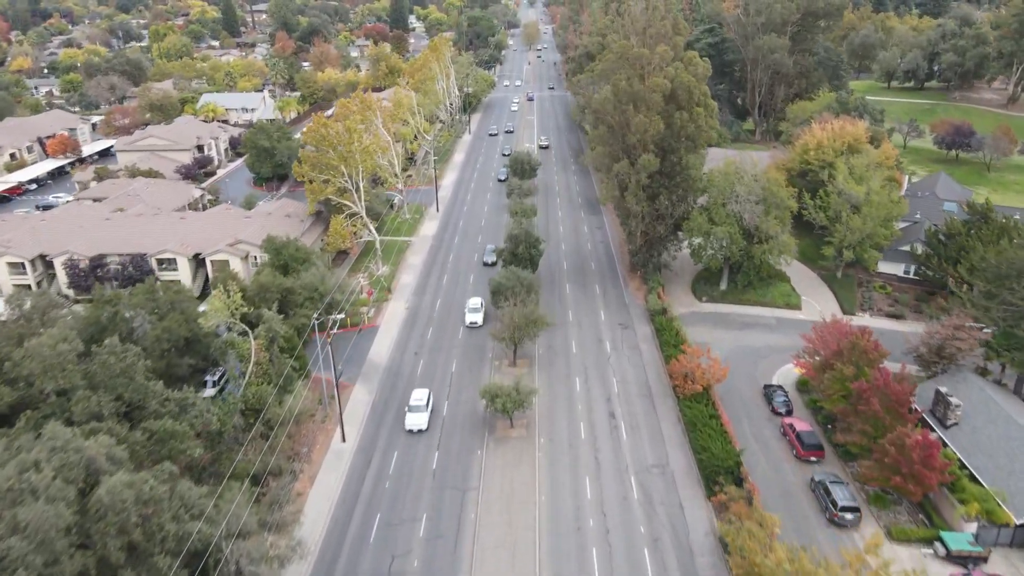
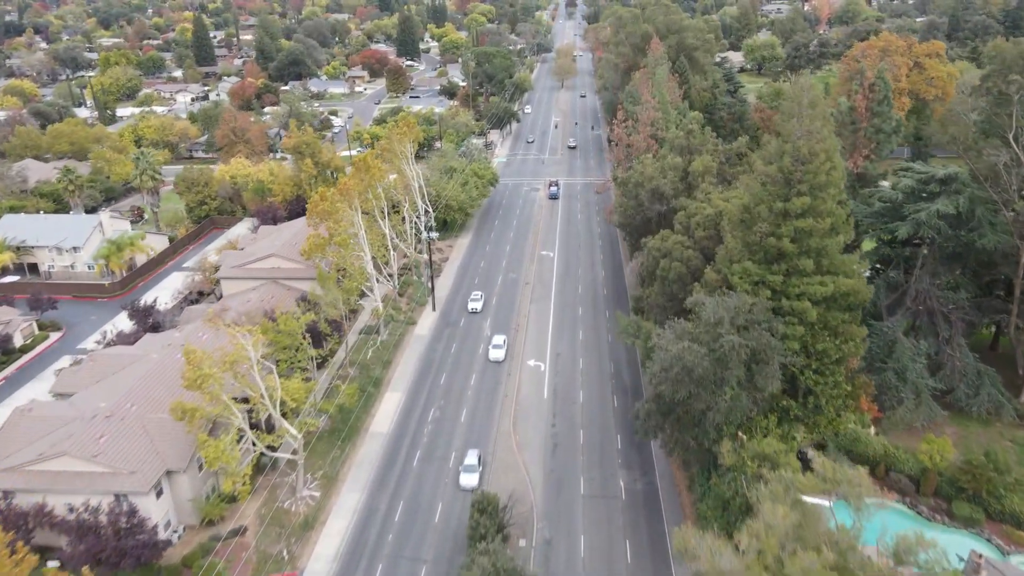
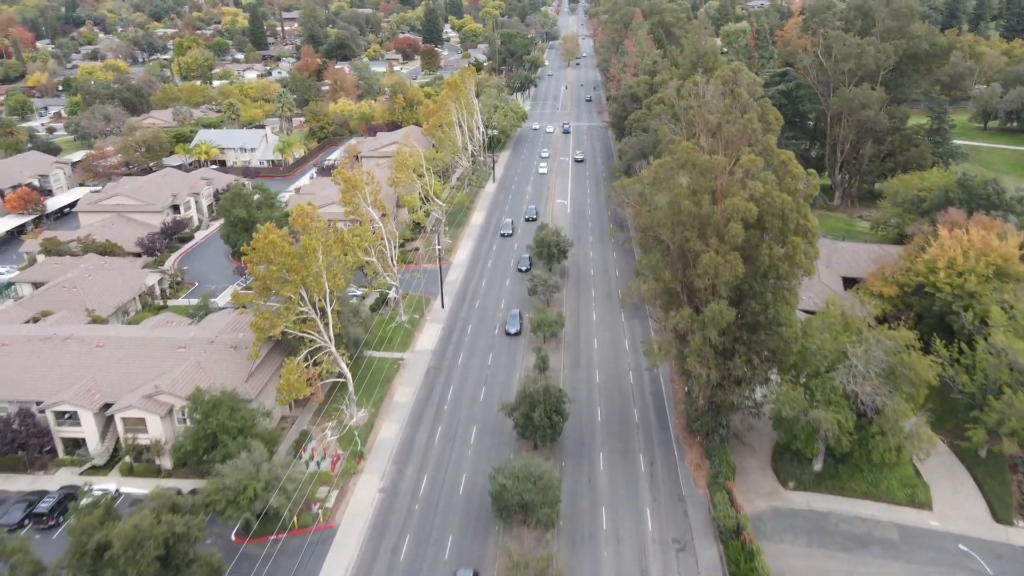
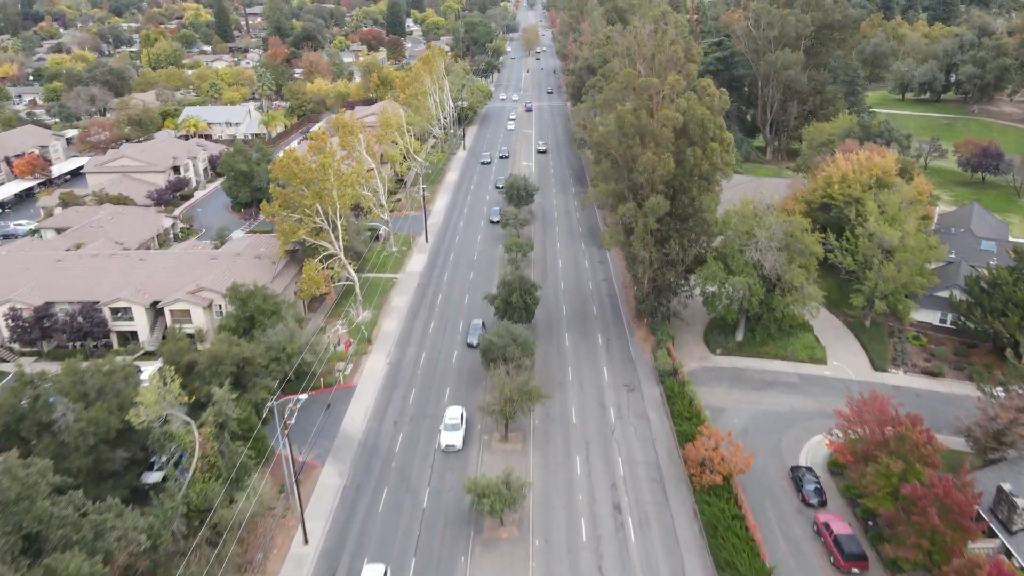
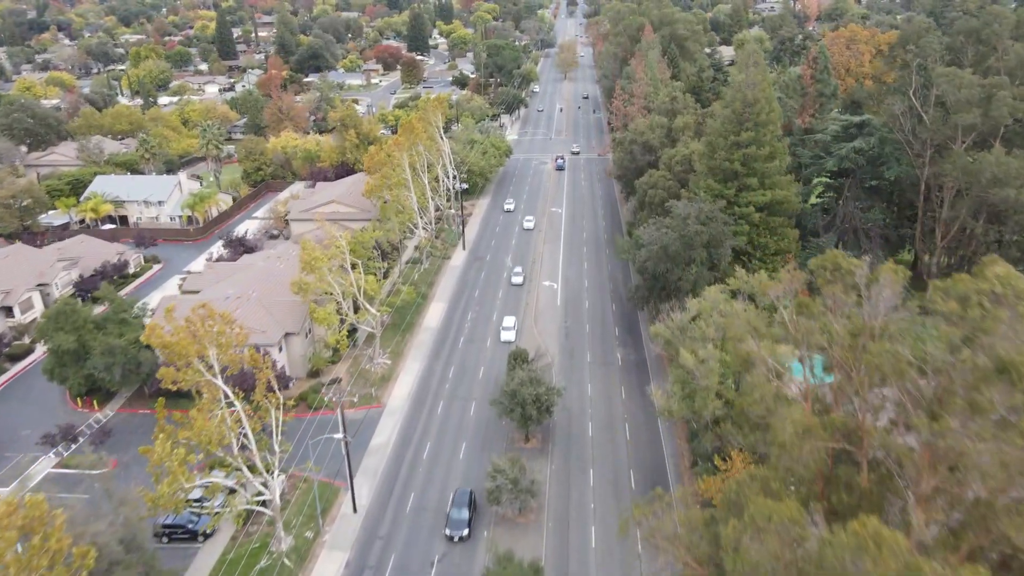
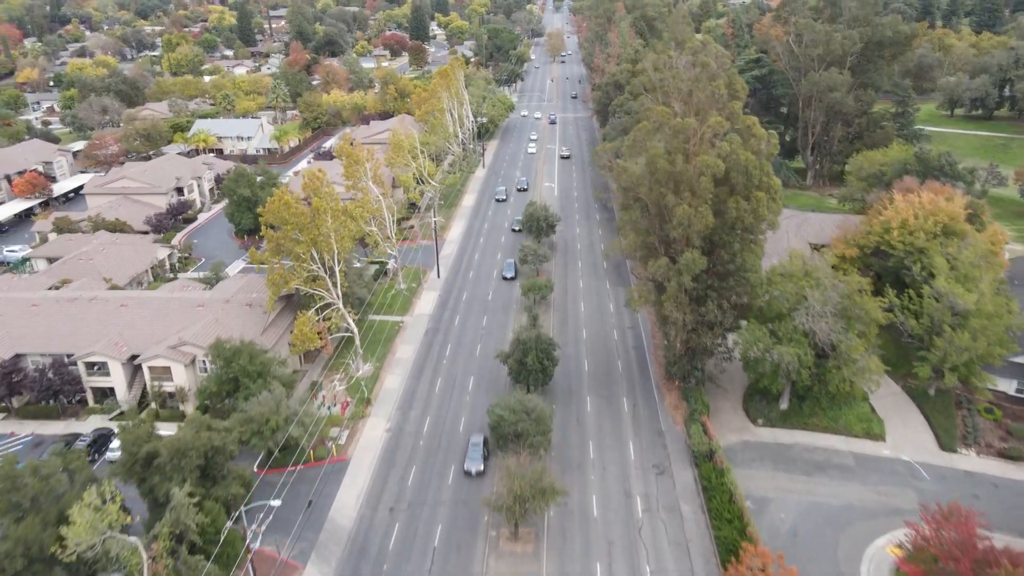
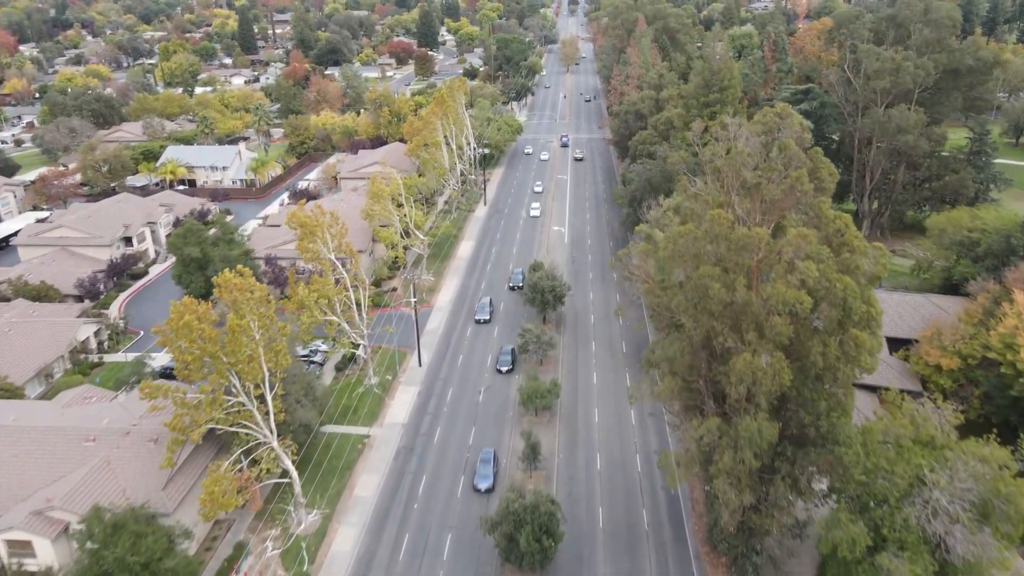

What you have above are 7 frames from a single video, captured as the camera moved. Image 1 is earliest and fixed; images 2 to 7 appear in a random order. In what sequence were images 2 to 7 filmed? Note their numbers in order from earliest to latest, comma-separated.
4, 6, 3, 7, 5, 2
